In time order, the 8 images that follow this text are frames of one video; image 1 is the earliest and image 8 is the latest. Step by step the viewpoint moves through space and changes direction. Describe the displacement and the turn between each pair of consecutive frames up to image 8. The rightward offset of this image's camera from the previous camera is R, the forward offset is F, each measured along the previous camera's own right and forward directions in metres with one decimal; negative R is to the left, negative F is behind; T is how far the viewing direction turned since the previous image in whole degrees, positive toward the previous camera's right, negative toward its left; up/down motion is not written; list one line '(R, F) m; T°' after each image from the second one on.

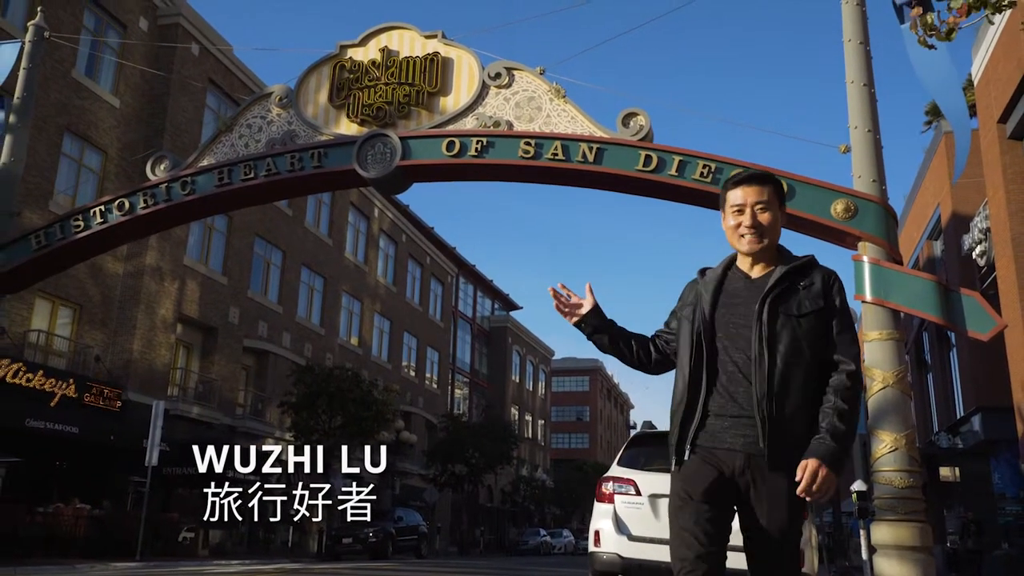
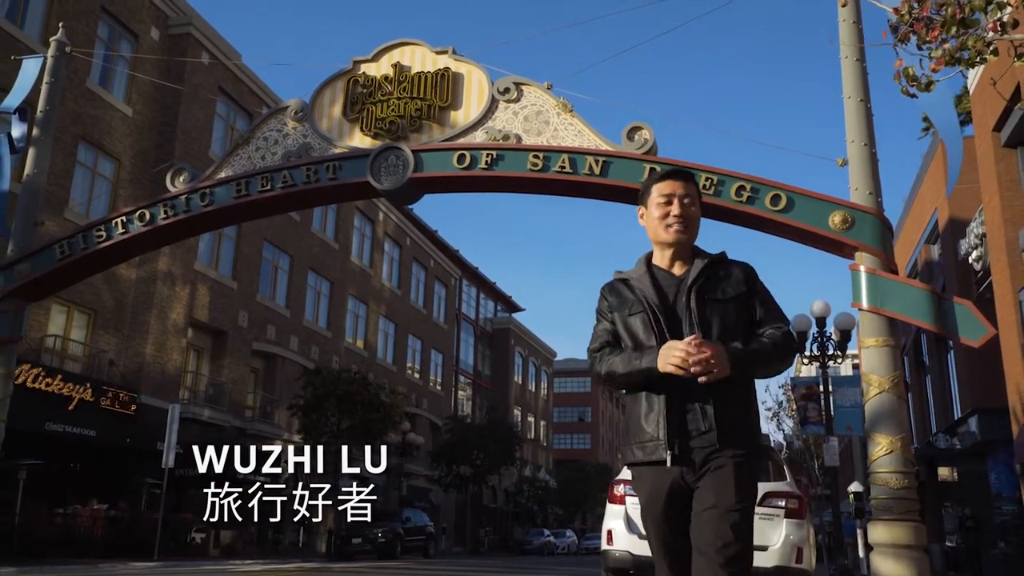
(-0.1, -0.4) m; 0°
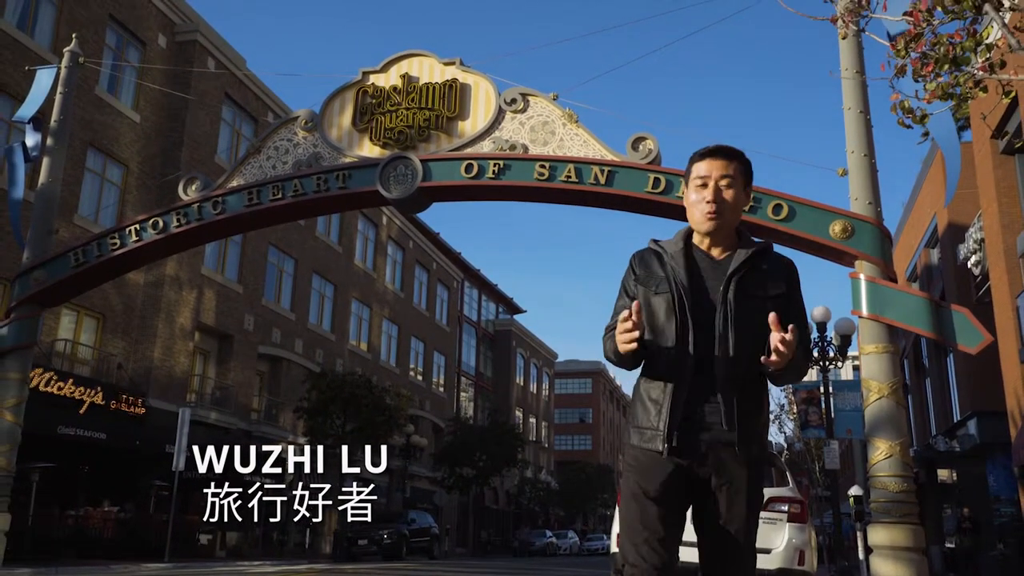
(-0.1, -0.3) m; 0°
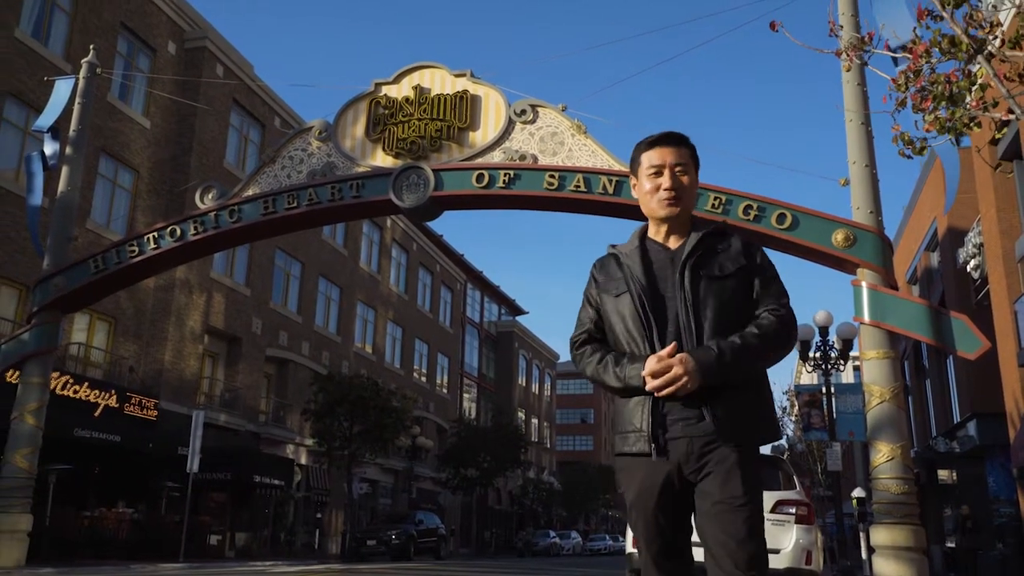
(-0.2, -0.3) m; 0°
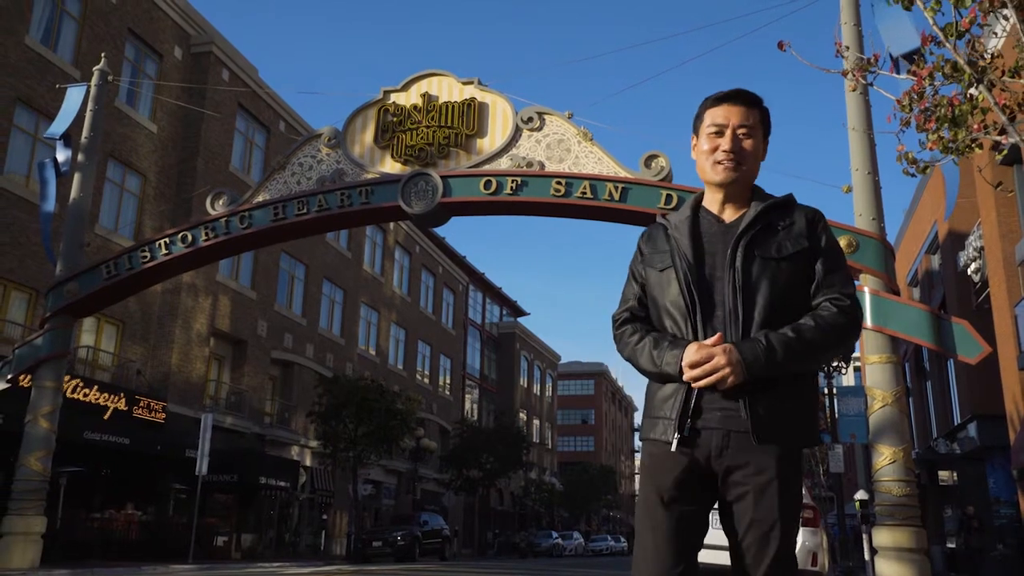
(-0.1, -0.2) m; 0°
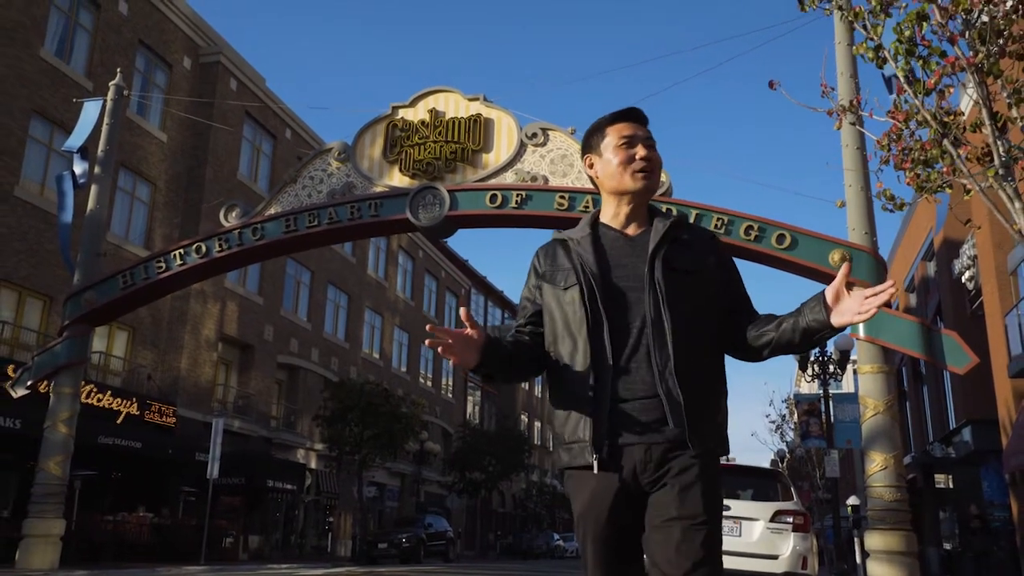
(-0.1, -0.5) m; 0°
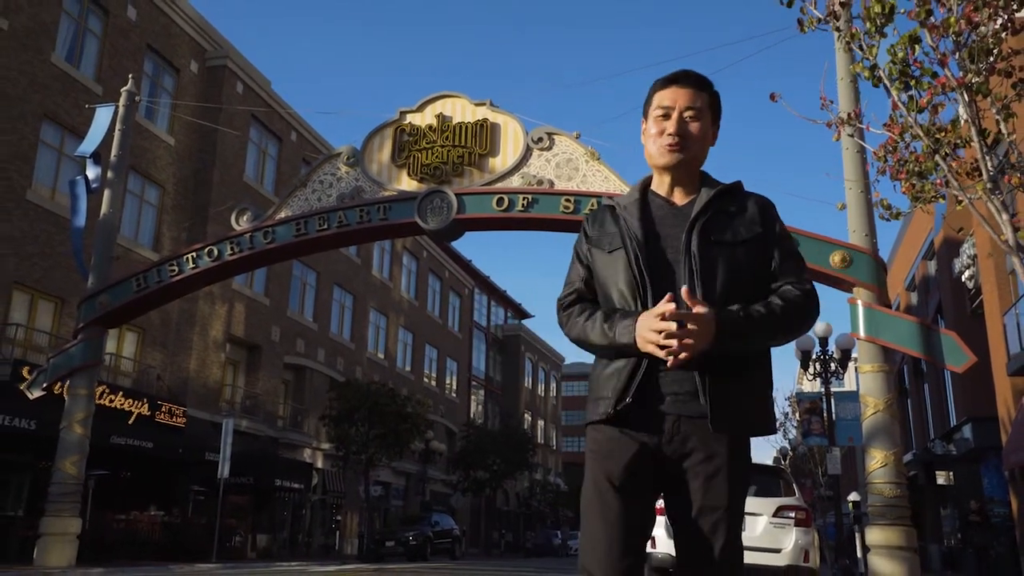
(-0.1, -0.3) m; 0°
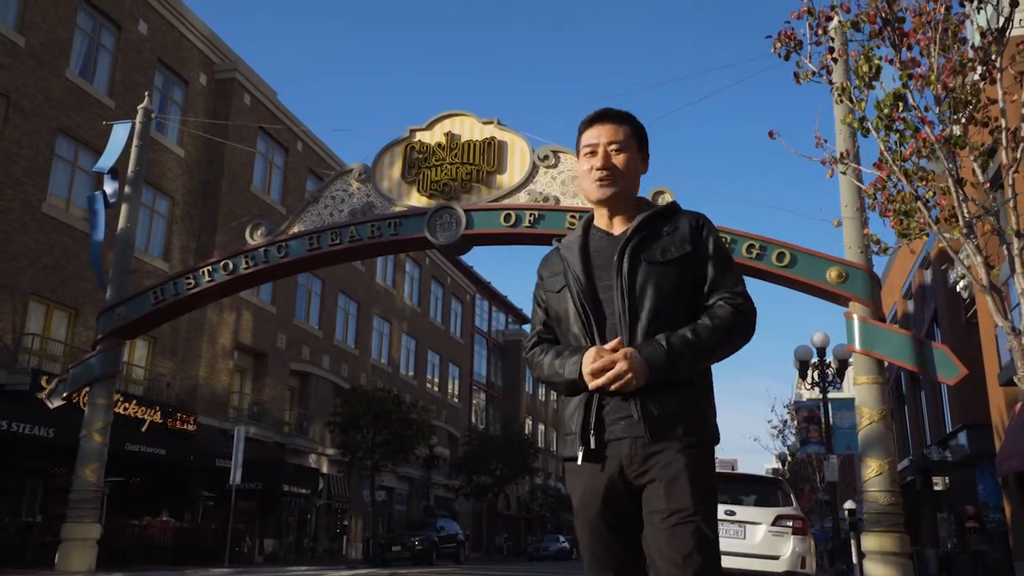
(-0.1, -0.5) m; 0°
